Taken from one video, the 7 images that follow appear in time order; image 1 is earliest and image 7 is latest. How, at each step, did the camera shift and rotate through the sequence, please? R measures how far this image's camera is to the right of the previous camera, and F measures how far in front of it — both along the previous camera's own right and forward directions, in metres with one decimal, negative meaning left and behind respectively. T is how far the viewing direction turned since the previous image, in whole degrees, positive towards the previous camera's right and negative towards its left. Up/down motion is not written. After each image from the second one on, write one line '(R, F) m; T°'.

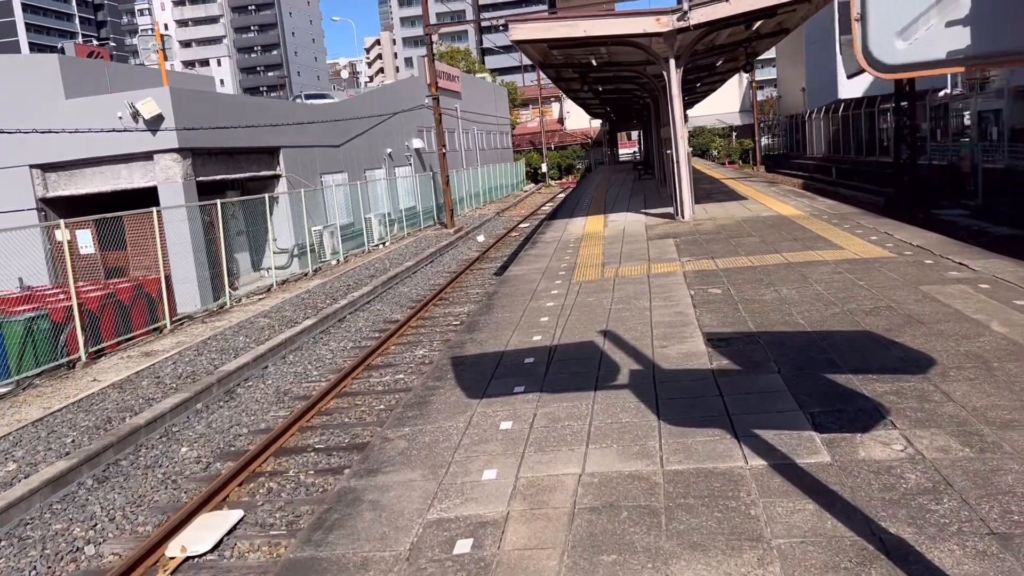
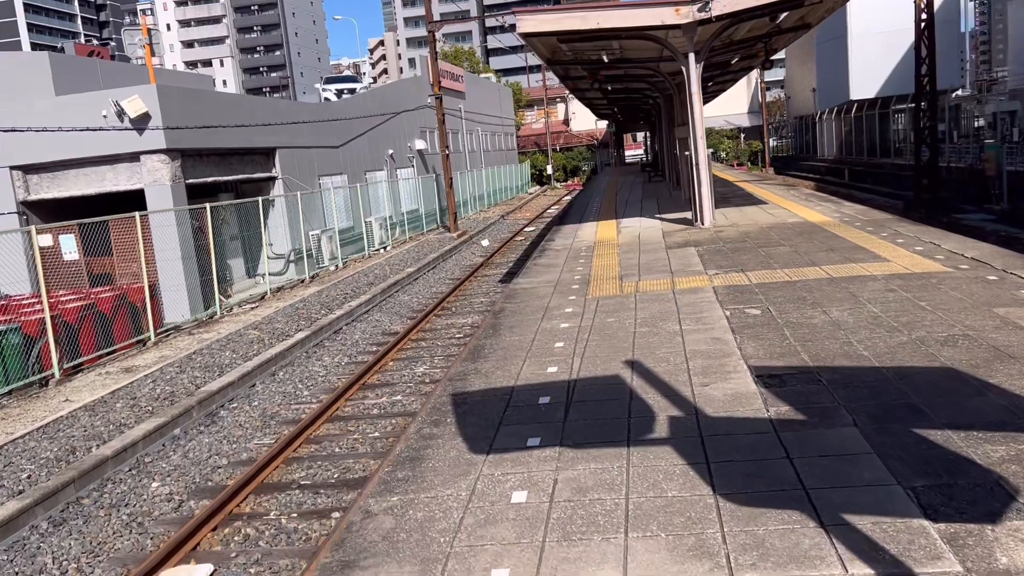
(-0.1, +1.1) m; 0°
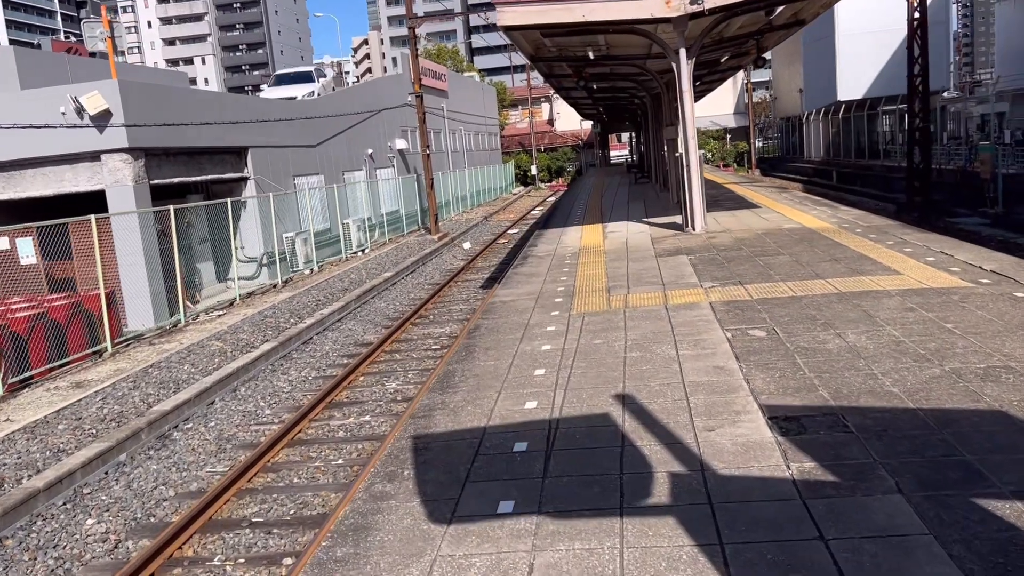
(+0.1, +0.9) m; +1°
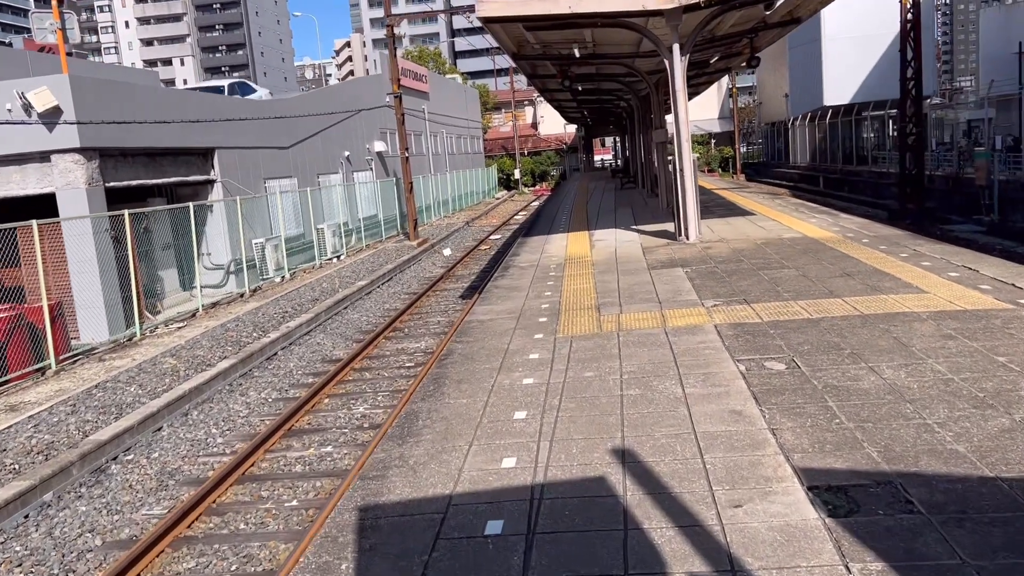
(+0.1, +1.0) m; +1°
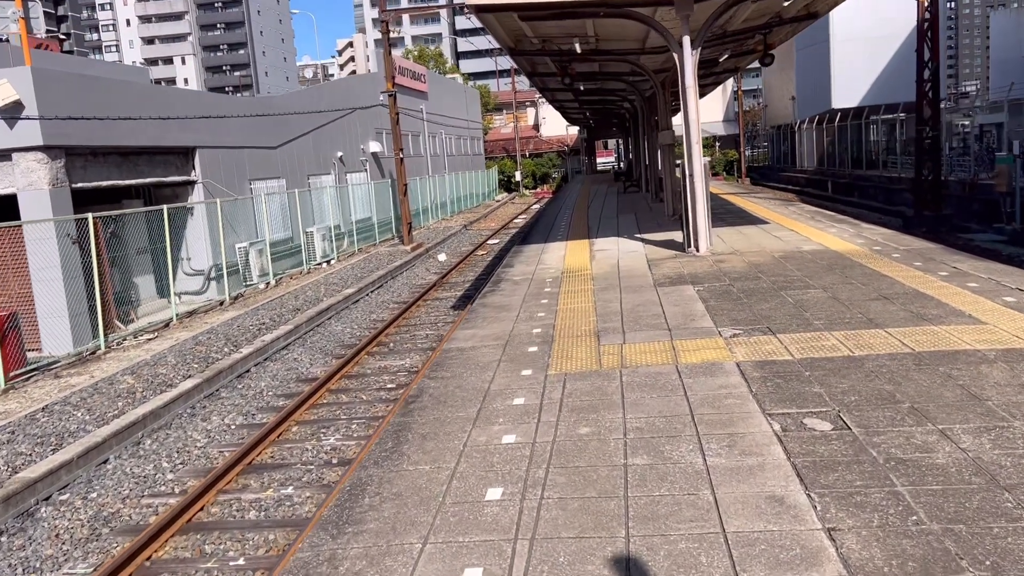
(+0.1, +1.2) m; 0°
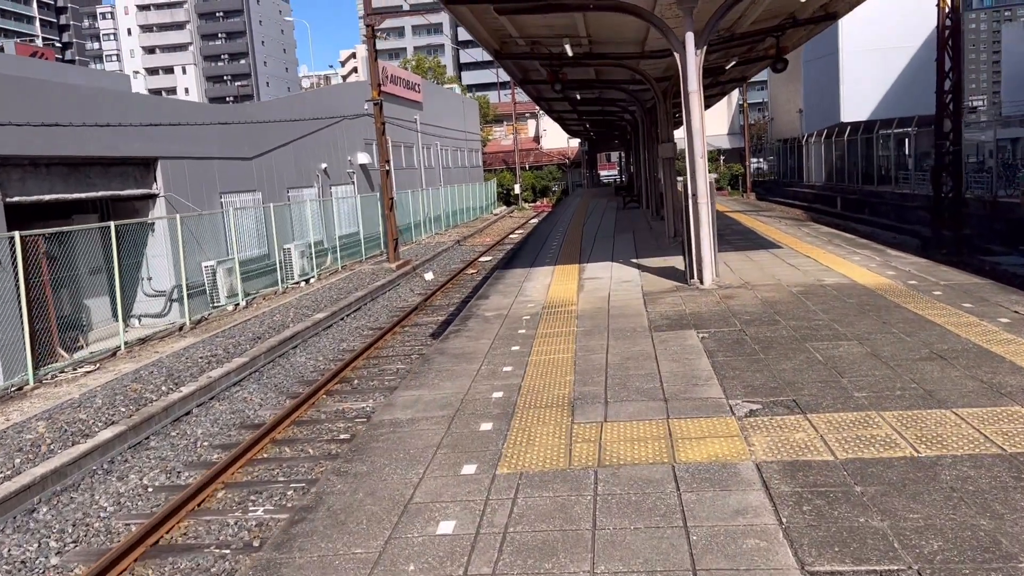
(+0.4, +1.7) m; 0°
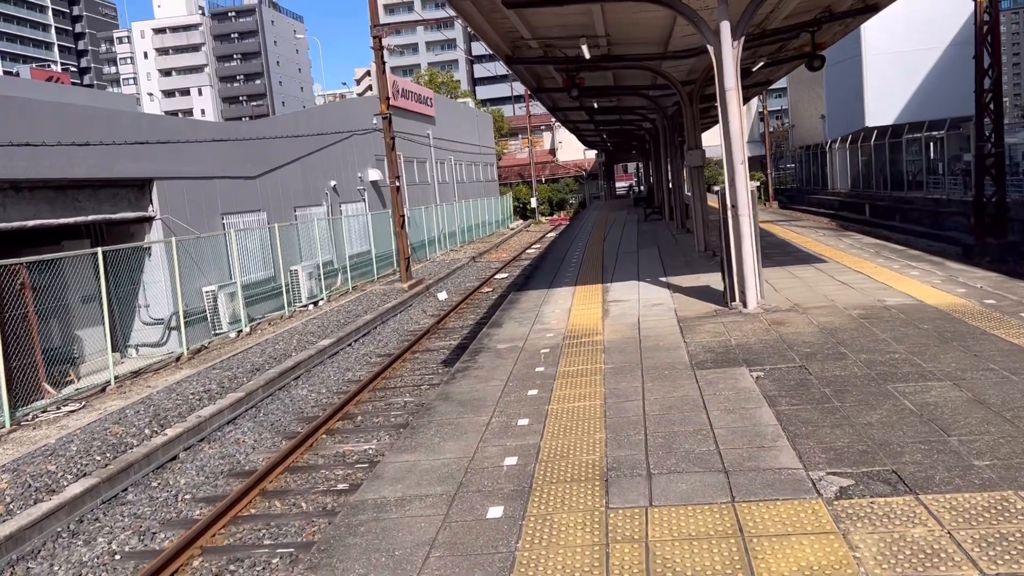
(0.0, +1.2) m; -1°
